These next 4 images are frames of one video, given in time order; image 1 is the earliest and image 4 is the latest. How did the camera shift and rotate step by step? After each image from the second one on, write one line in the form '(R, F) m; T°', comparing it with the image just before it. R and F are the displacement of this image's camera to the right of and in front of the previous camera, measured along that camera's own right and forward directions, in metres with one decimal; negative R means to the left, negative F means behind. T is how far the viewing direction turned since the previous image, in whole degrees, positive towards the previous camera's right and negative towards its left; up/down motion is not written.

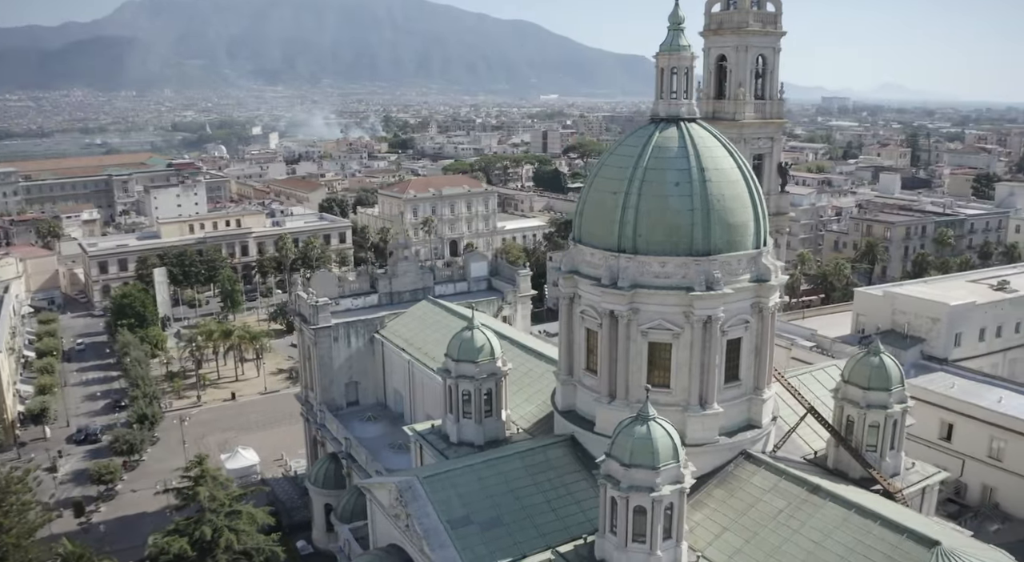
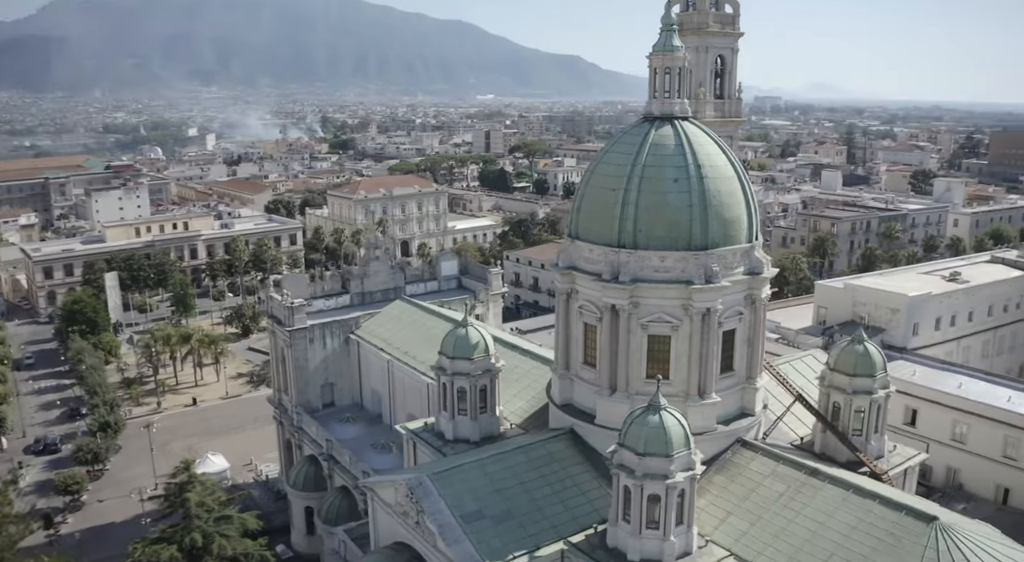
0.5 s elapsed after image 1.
(-1.8, -0.2) m; +4°
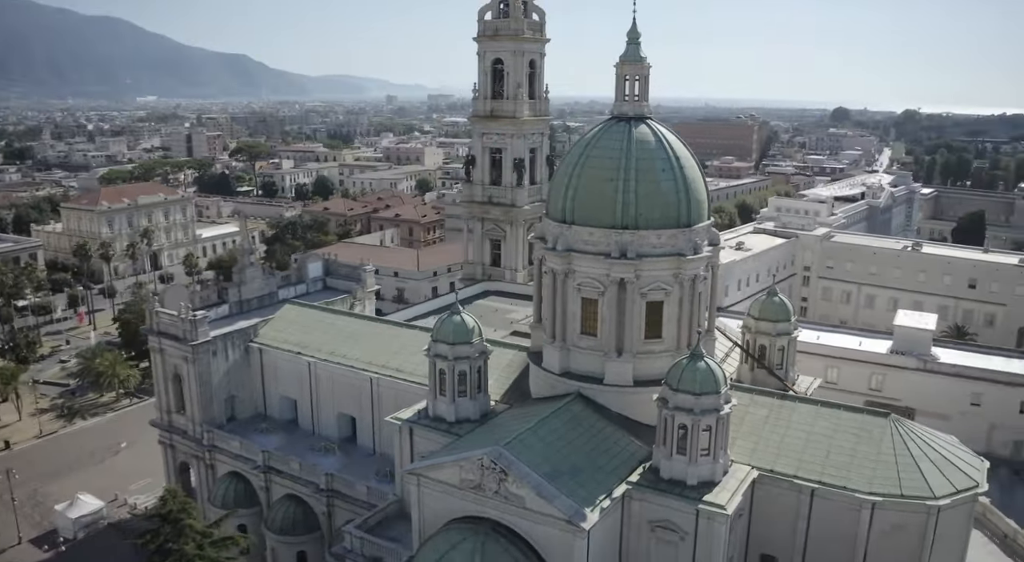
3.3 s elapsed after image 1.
(-10.1, -0.6) m; +21°
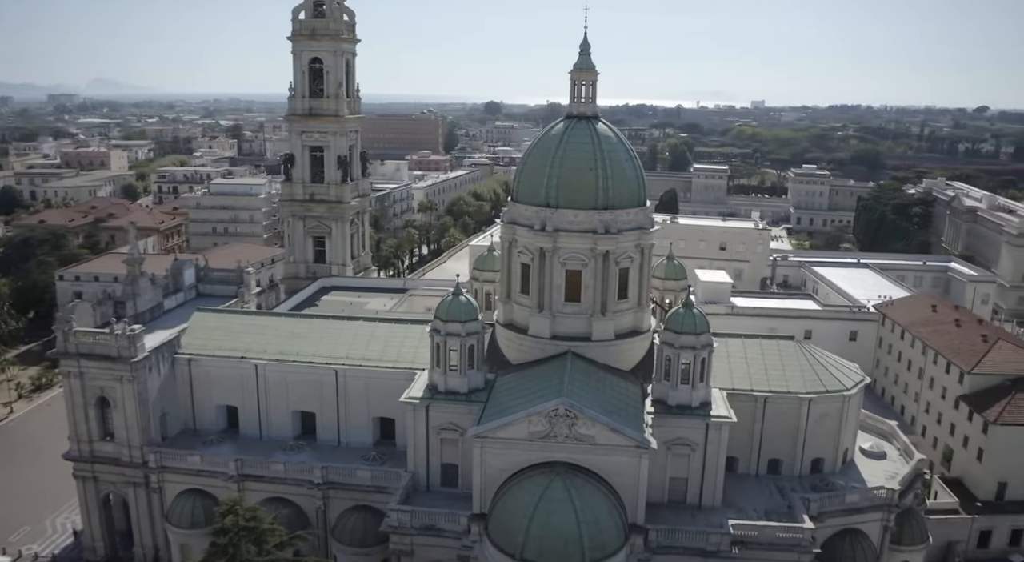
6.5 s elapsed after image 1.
(-12.1, -1.4) m; +22°
